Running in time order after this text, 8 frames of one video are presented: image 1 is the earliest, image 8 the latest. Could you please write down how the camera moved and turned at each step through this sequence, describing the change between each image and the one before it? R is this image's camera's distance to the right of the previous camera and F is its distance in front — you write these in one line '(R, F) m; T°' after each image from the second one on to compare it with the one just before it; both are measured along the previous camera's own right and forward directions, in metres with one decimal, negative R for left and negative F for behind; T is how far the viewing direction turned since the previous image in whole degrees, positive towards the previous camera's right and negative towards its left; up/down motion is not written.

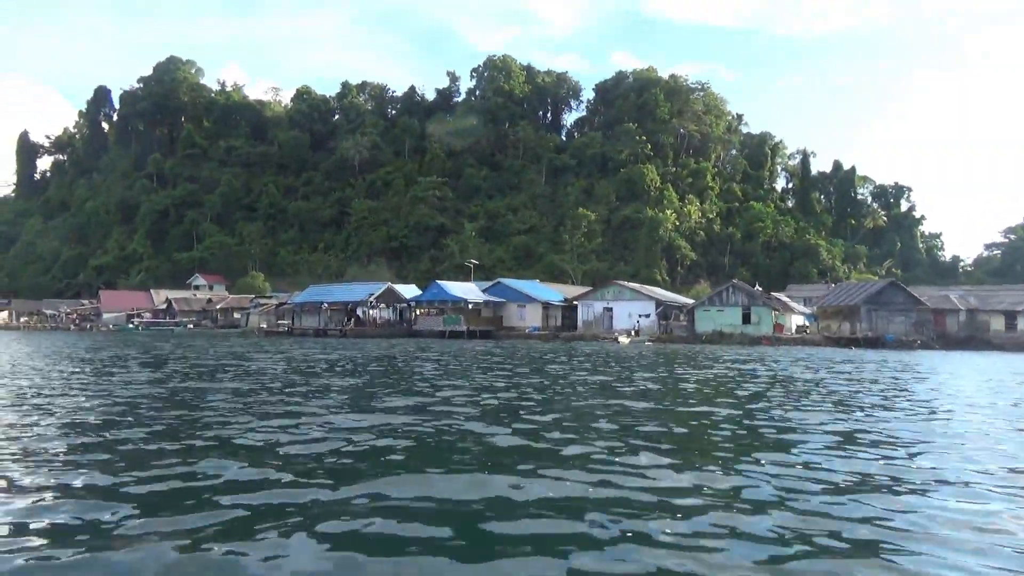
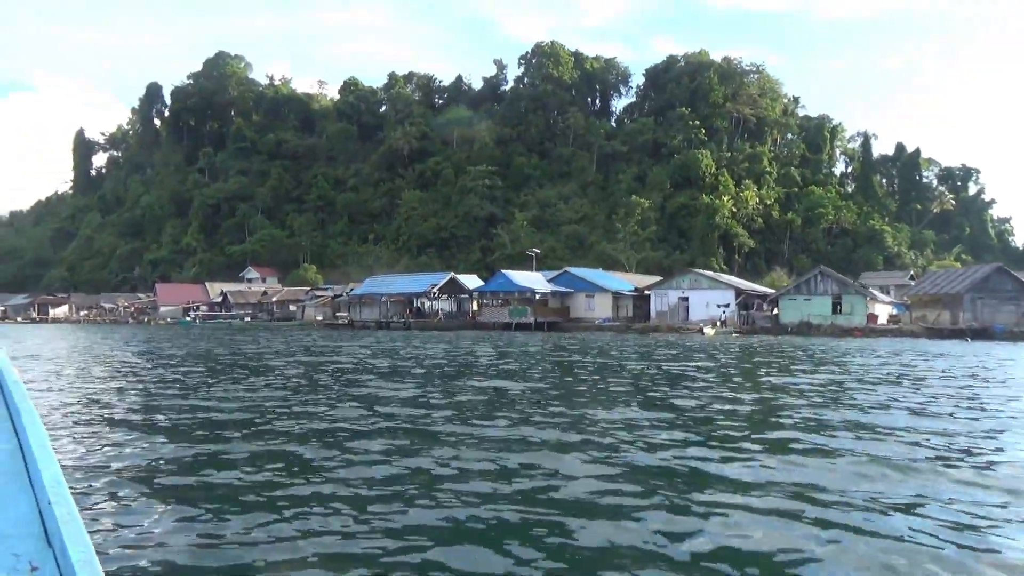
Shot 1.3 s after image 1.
(-0.9, +1.1) m; -3°
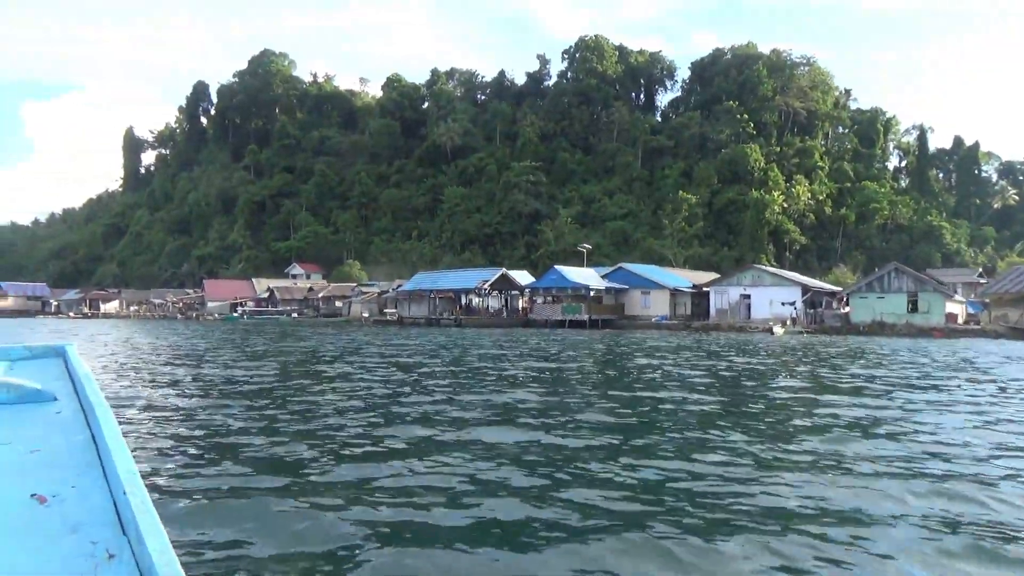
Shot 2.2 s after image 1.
(-0.5, +0.7) m; -3°
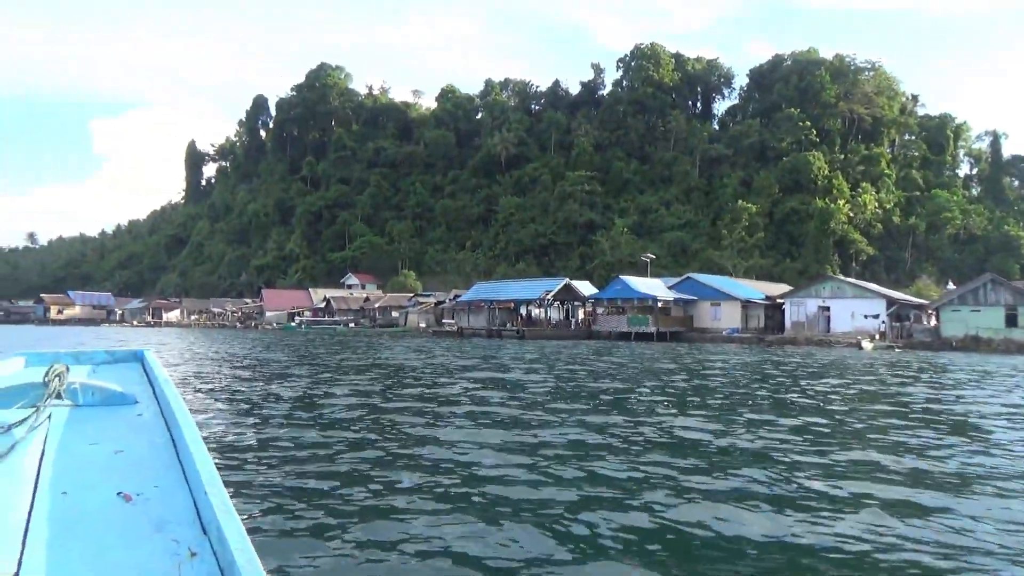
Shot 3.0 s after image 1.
(-0.5, +0.7) m; -4°
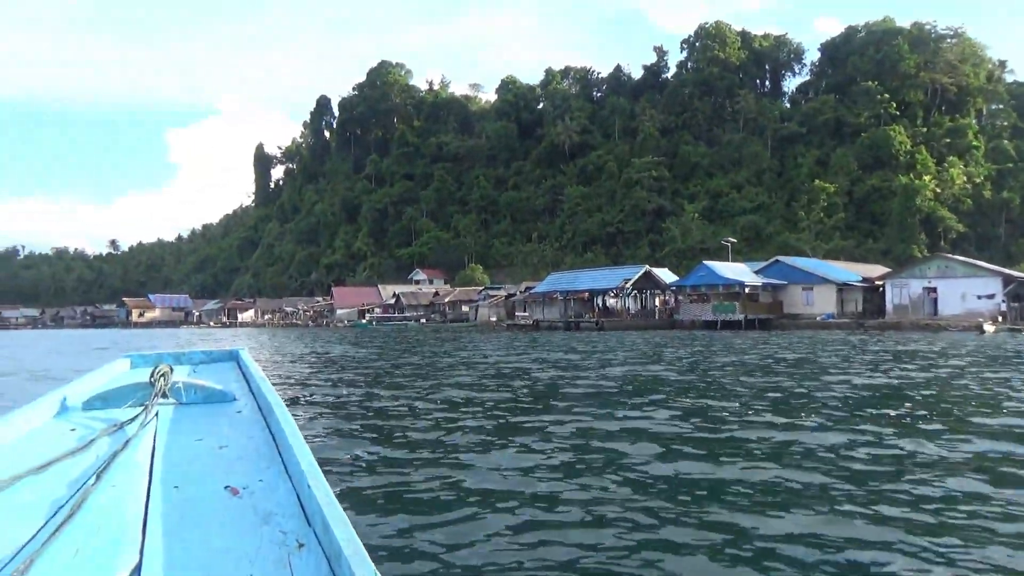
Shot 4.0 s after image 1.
(-0.5, +0.8) m; -5°
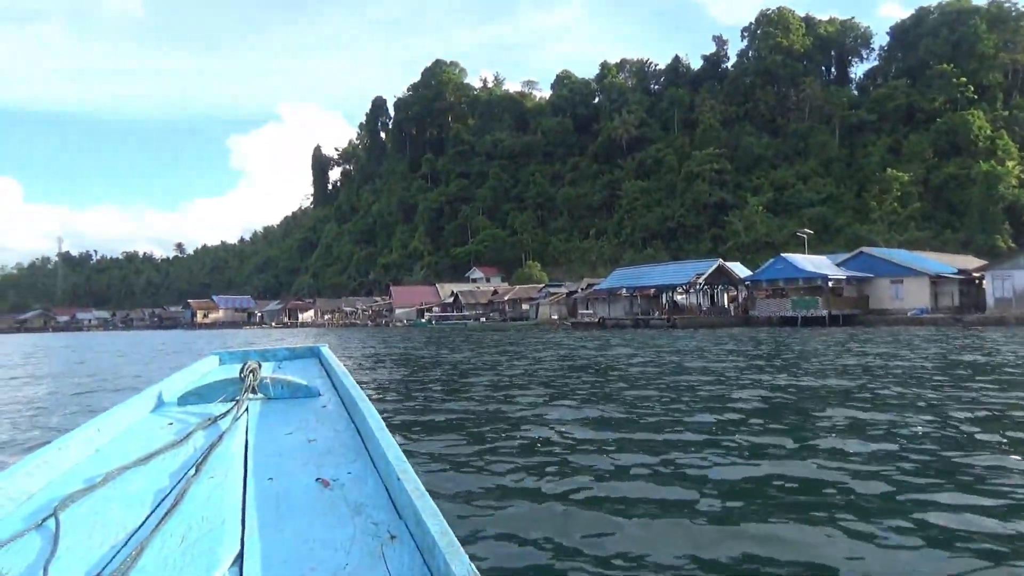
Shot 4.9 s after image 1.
(-0.4, +0.8) m; -4°
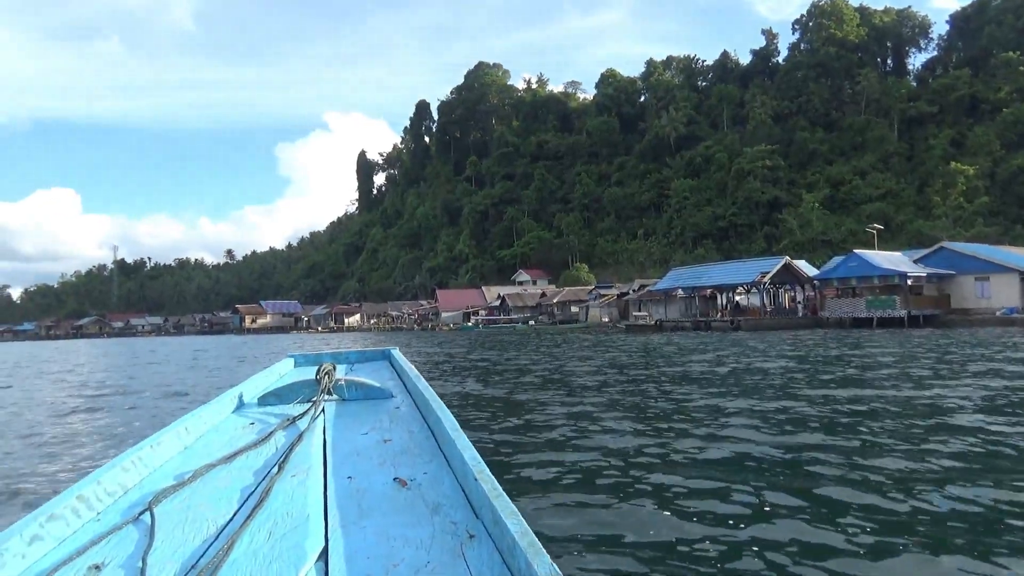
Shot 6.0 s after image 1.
(-0.4, +0.8) m; -3°
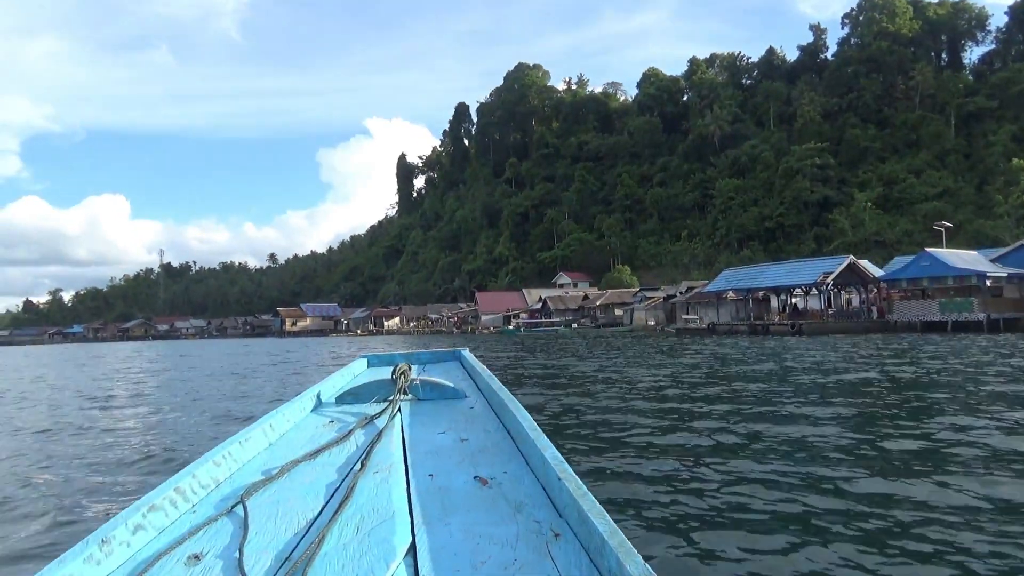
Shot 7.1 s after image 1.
(-0.3, +0.8) m; -3°
